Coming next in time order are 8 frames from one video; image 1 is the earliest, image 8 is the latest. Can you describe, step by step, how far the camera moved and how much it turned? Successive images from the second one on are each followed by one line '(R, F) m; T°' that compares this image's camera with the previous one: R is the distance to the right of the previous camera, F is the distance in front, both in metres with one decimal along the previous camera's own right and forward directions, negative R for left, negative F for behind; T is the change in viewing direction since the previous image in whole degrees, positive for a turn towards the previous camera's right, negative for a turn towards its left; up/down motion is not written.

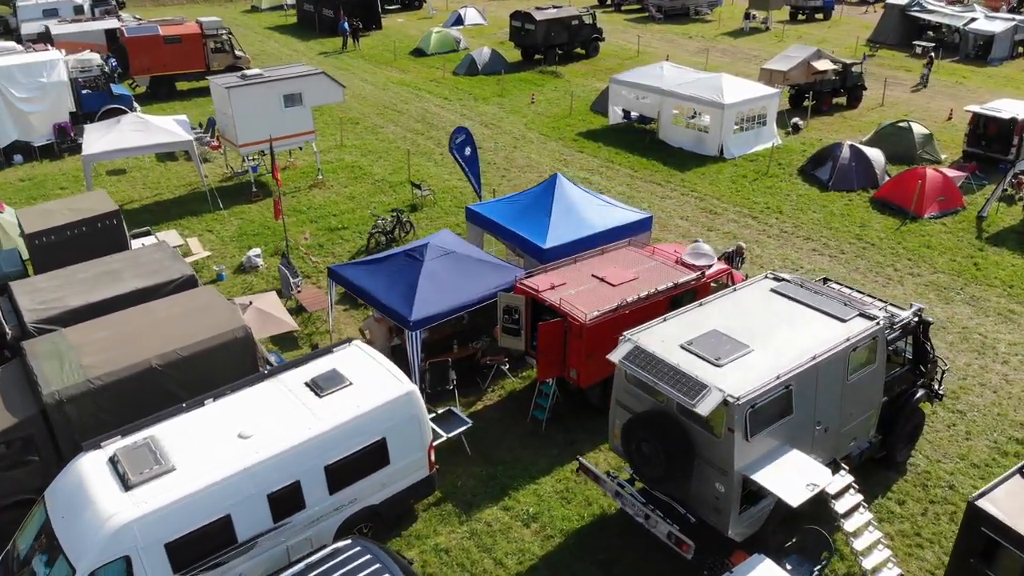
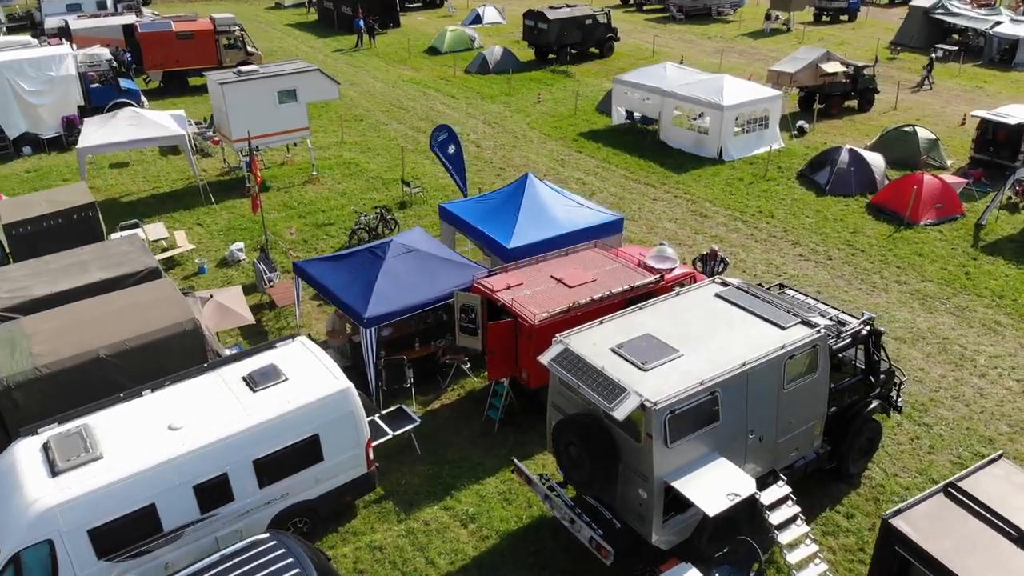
(+1.1, +0.1) m; -3°
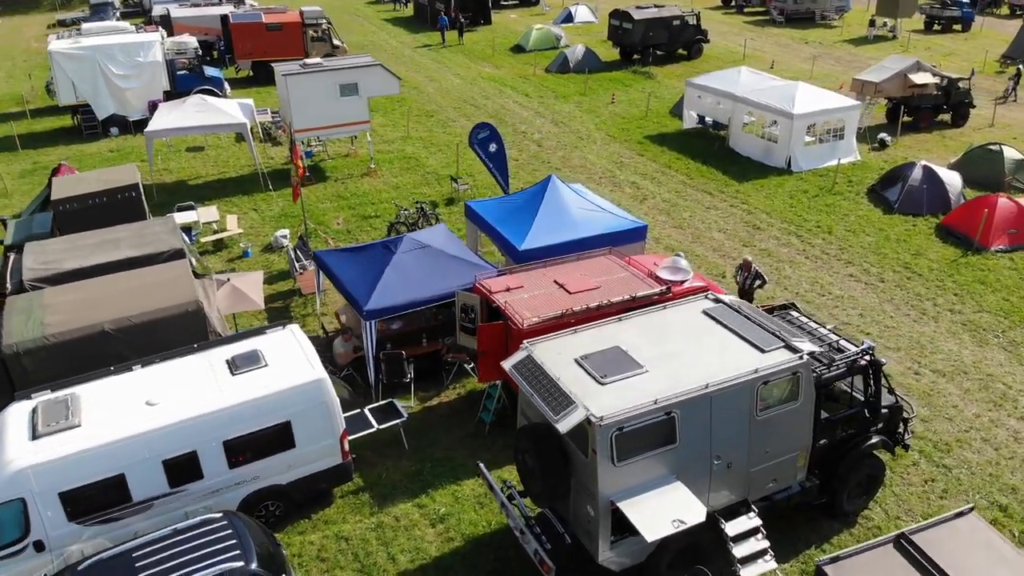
(+1.4, +0.2) m; -7°
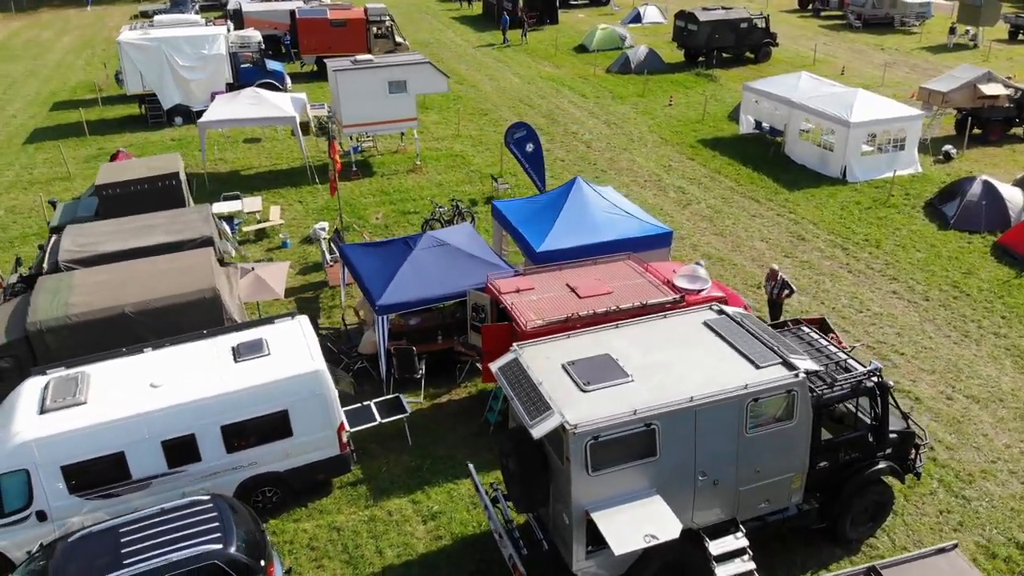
(+0.9, +0.1) m; -5°
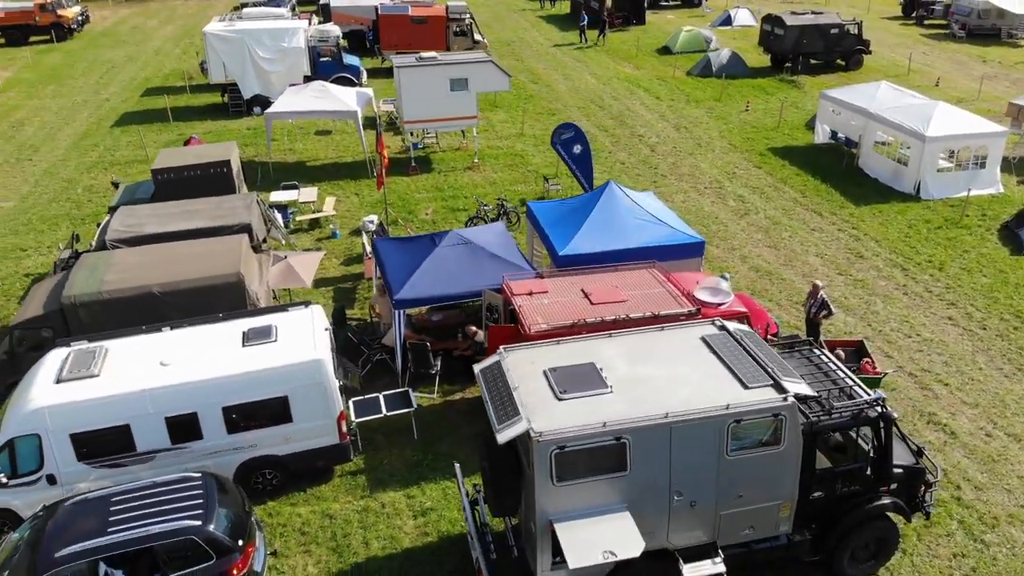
(+1.1, +0.1) m; -7°
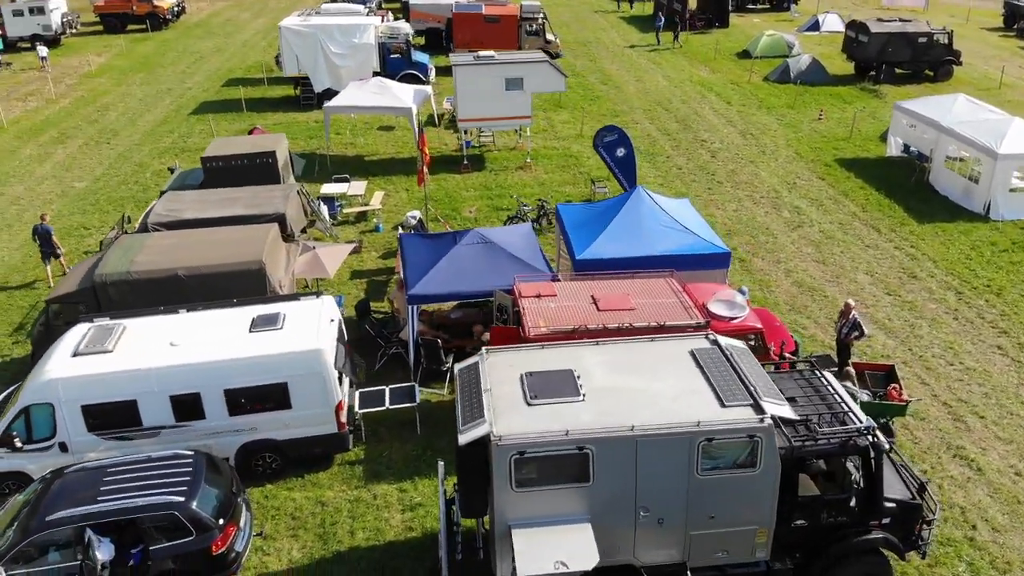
(+1.1, +0.1) m; -6°
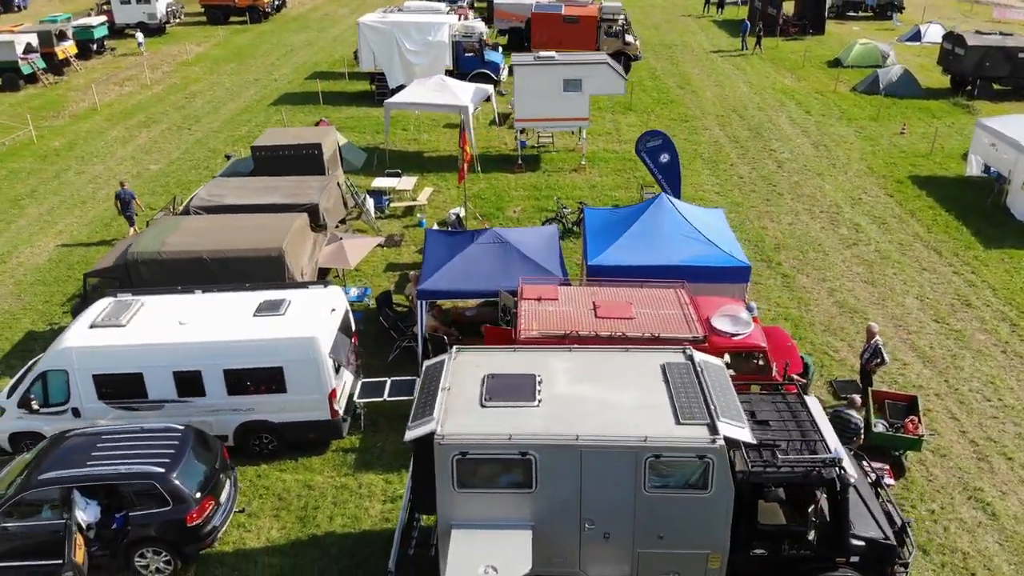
(+1.3, +0.1) m; -7°
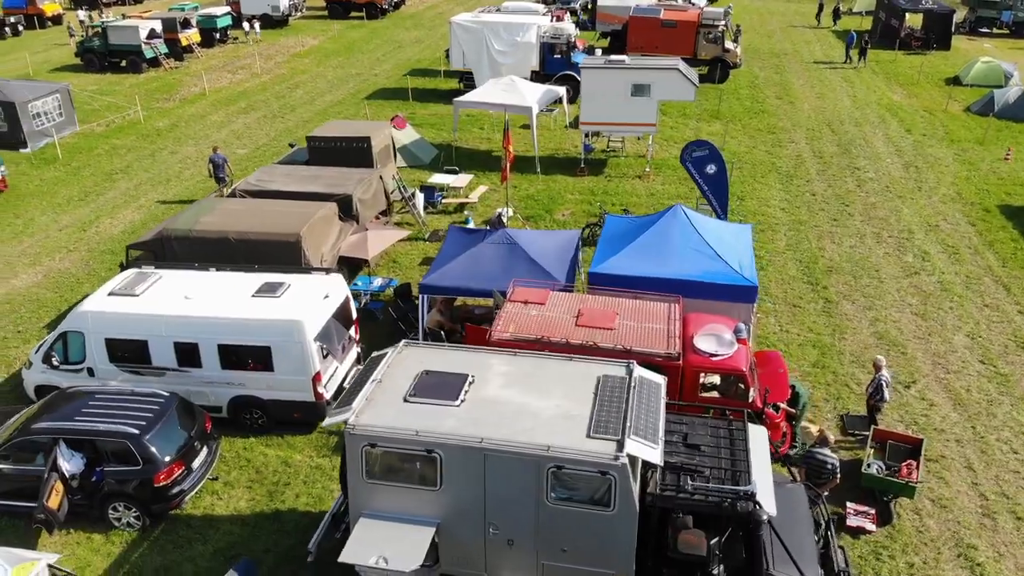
(+1.8, +0.1) m; -9°
